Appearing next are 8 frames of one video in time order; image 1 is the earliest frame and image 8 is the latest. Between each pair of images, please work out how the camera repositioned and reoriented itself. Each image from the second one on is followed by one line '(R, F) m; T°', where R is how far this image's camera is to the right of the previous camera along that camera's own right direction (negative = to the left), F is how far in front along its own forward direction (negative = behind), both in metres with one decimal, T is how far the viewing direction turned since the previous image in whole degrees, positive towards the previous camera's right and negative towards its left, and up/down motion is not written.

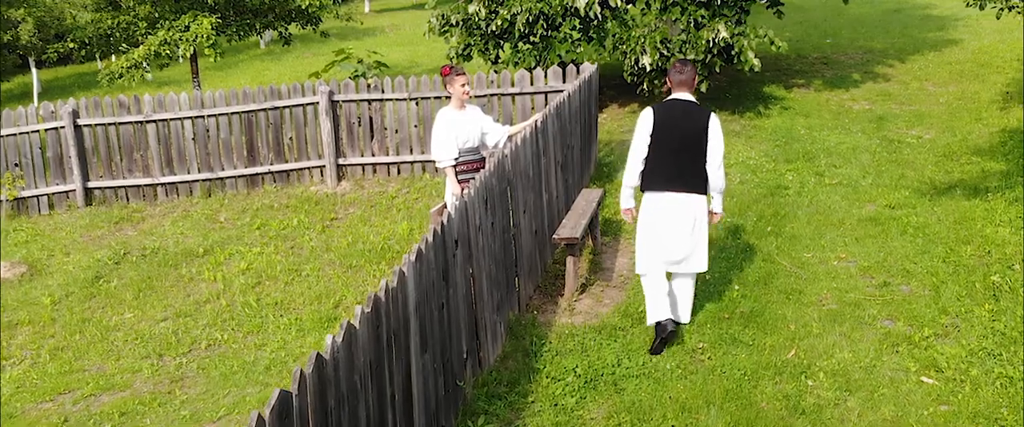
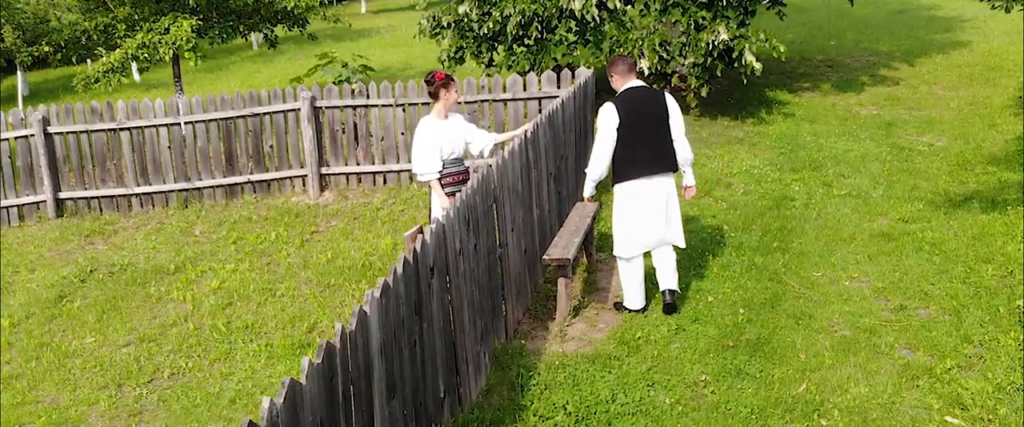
(+0.1, +0.5) m; 0°
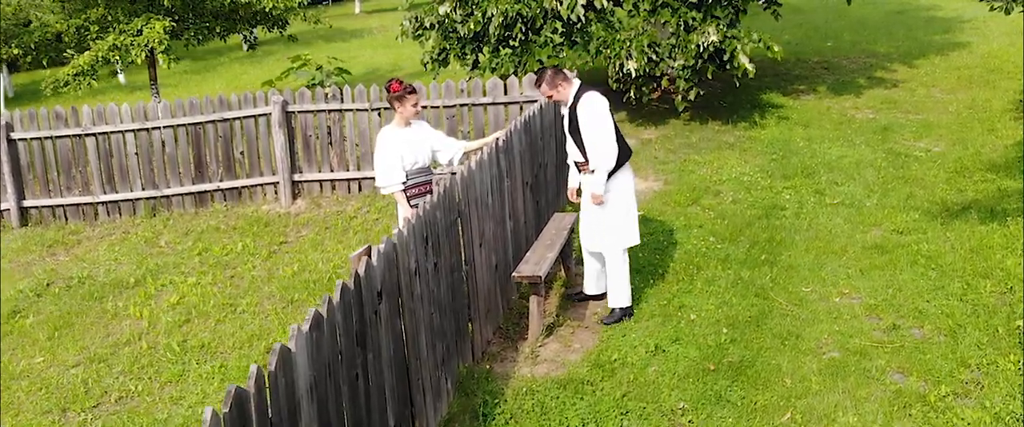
(+0.2, +0.4) m; 0°
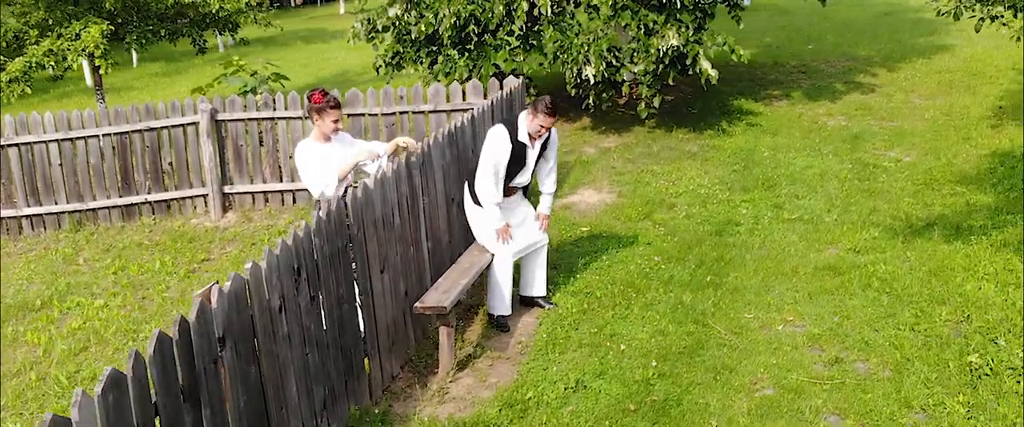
(+0.5, +0.5) m; 0°
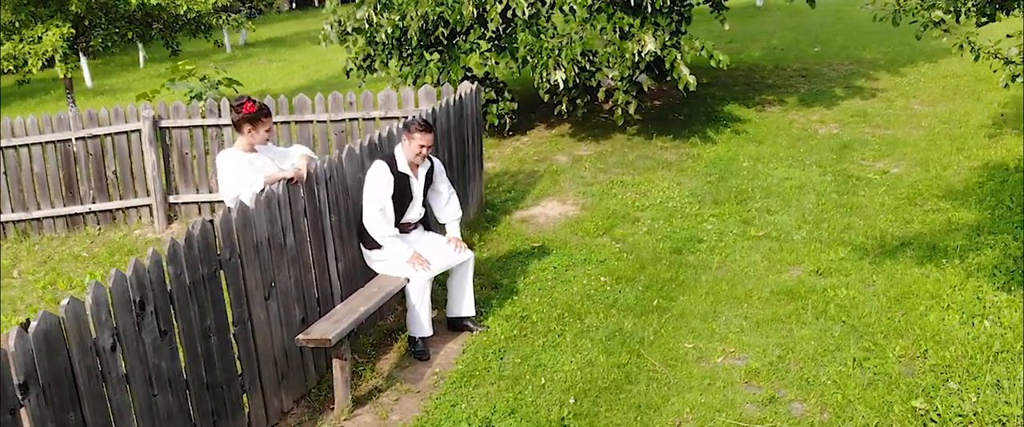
(+0.7, +0.5) m; -2°
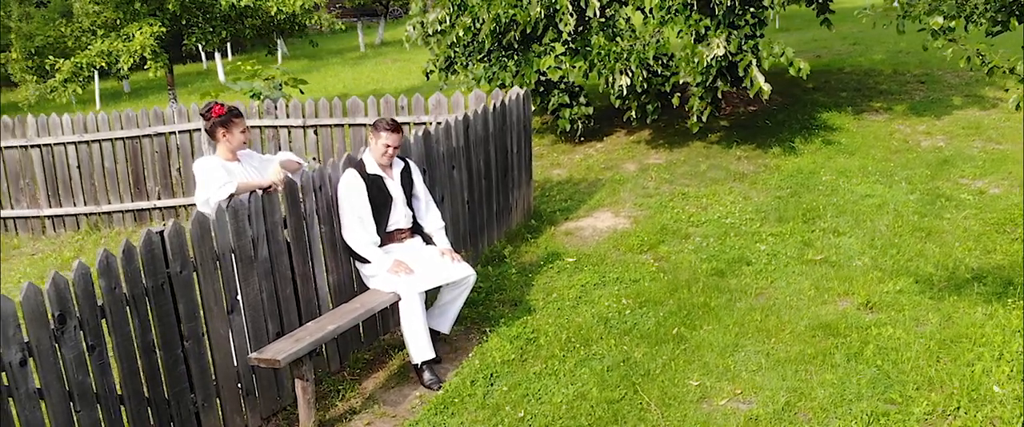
(+0.8, +0.4) m; -9°
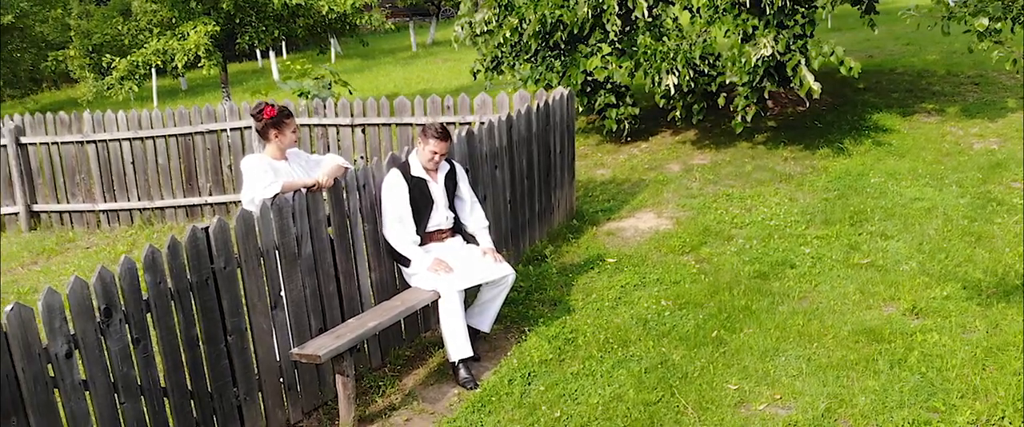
(+0.1, 0.0) m; -3°
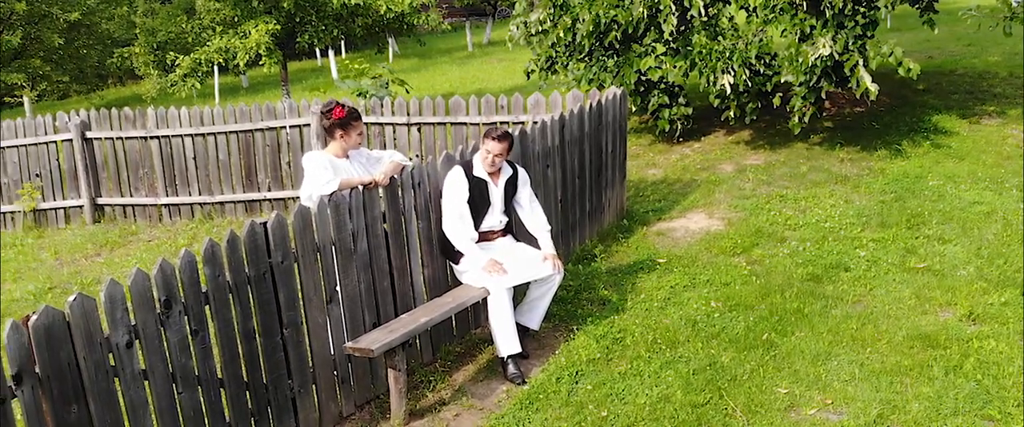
(0.0, 0.0) m; -3°
